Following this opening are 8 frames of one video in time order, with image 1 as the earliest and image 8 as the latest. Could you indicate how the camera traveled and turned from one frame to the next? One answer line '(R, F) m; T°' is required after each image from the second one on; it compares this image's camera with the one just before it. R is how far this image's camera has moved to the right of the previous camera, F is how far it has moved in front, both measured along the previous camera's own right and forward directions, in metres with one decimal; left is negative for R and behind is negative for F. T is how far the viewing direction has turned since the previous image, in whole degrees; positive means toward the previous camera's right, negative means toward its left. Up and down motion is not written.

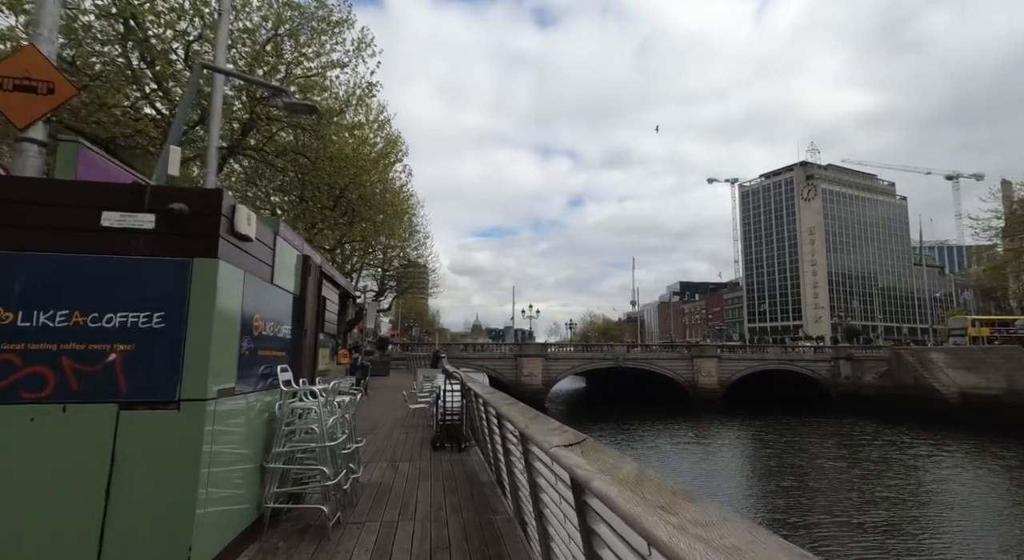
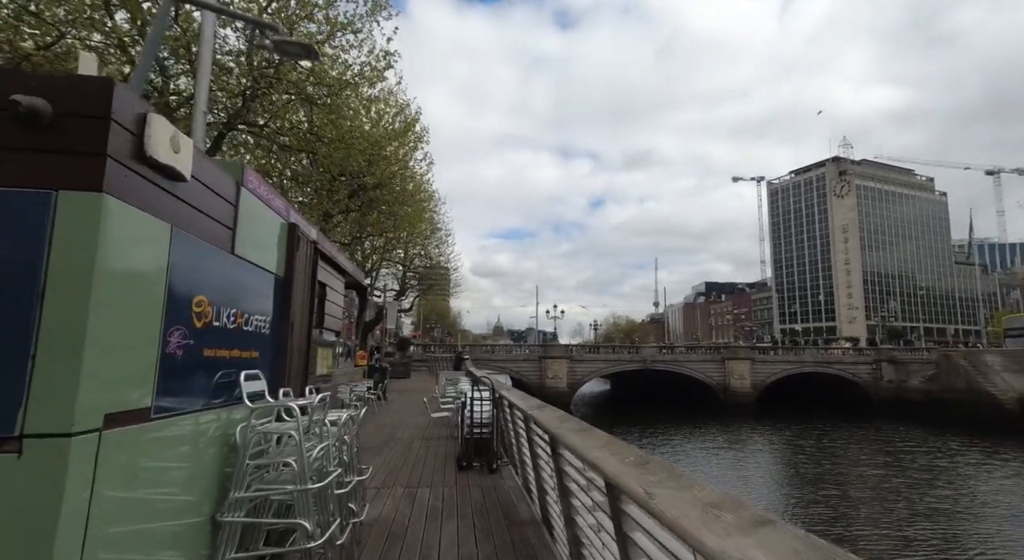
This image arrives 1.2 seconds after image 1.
(-0.3, +1.5) m; -2°
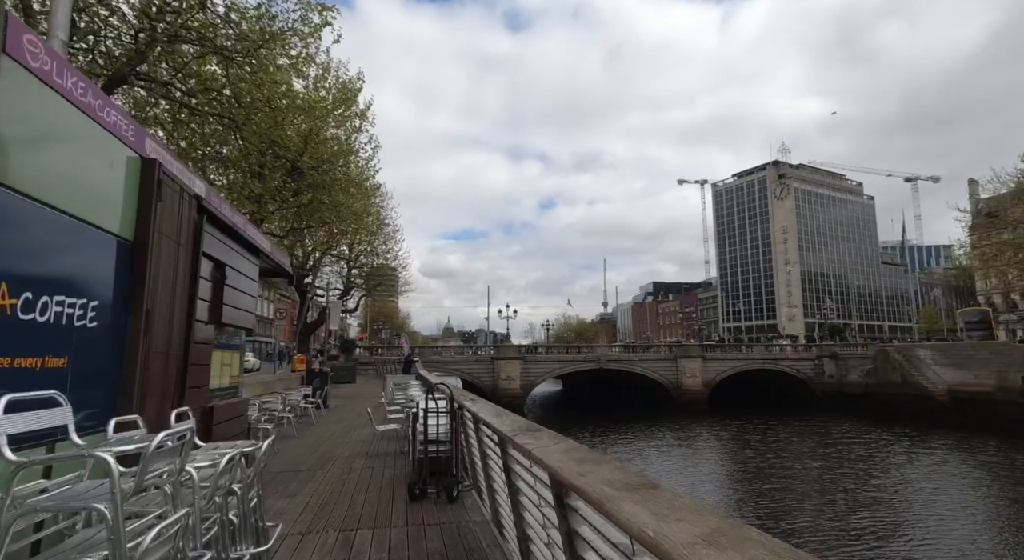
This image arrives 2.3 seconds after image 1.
(-0.1, +1.4) m; +5°
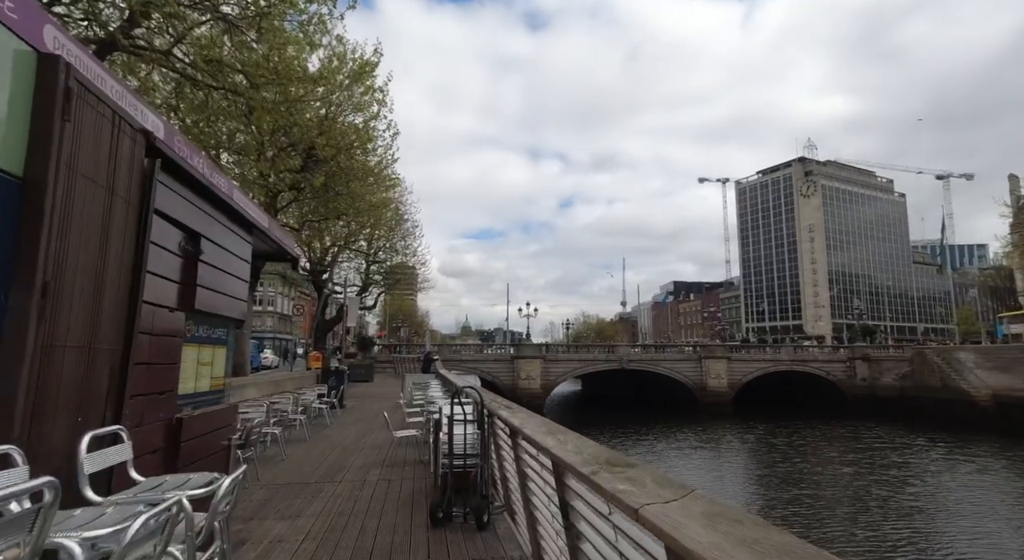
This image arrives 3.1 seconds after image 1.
(-0.2, +1.0) m; -2°
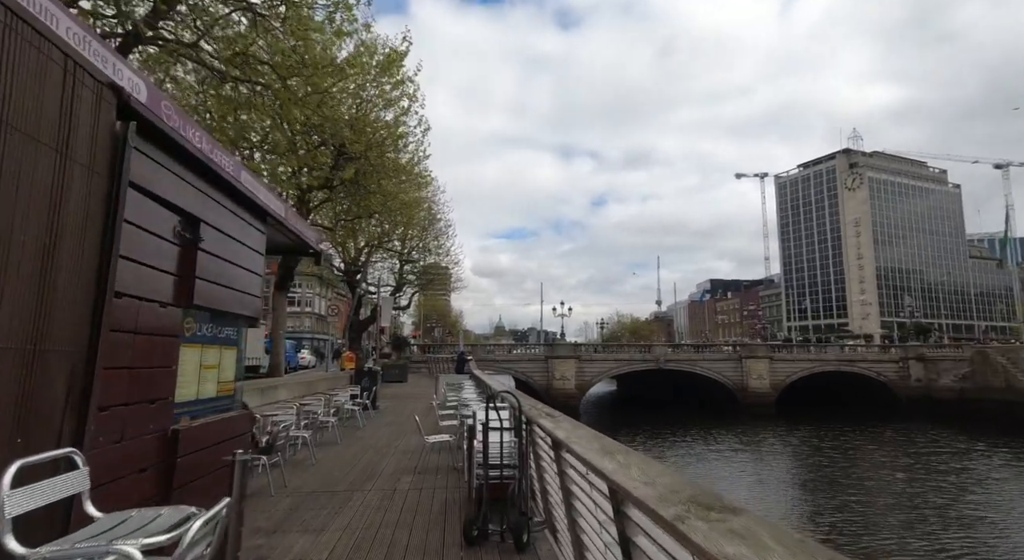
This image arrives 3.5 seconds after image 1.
(-0.1, +0.5) m; -4°
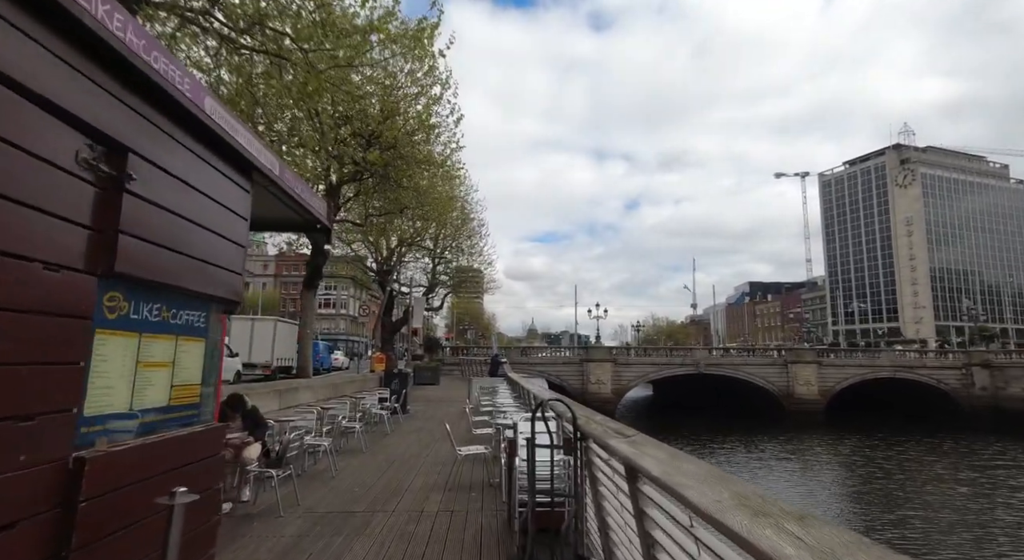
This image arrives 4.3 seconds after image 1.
(-0.2, +1.0) m; -3°
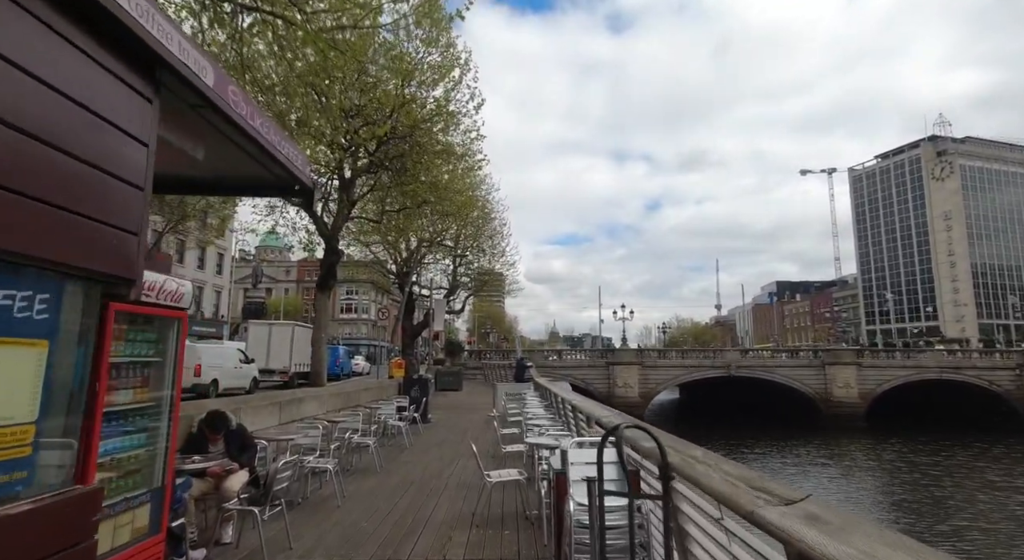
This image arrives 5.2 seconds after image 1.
(-0.2, +1.2) m; -2°
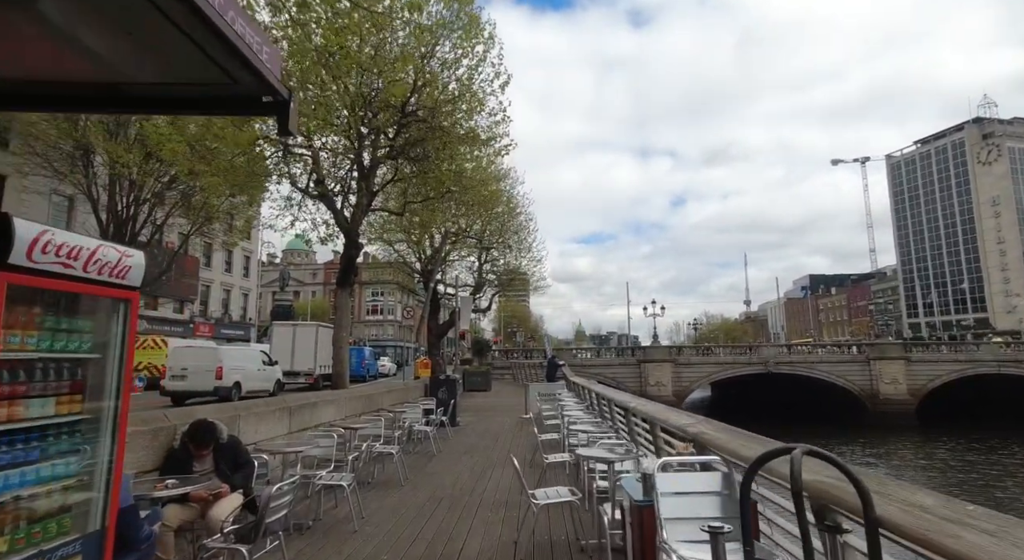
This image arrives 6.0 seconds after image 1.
(-0.2, +1.1) m; -3°
